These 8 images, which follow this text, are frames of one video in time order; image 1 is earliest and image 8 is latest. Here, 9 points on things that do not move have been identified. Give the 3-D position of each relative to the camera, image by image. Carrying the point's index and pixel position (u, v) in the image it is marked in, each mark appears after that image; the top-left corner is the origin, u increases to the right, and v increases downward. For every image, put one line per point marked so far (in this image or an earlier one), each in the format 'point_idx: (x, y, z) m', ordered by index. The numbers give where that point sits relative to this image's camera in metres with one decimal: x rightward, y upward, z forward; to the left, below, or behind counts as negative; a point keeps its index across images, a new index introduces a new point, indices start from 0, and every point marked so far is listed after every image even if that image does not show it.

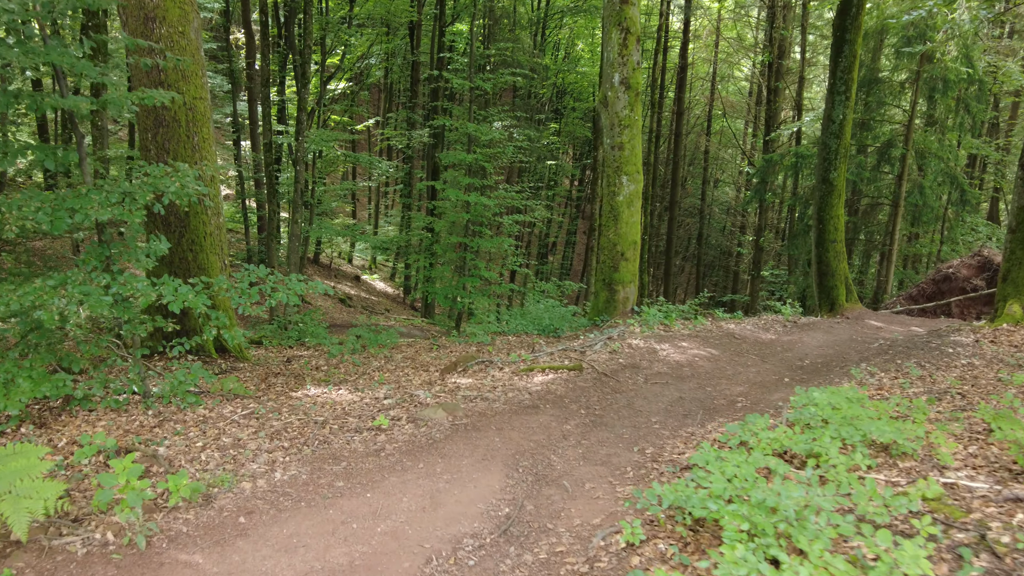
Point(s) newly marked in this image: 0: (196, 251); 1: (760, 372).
0: (-2.9, +0.3, +7.7) m
1: (+1.9, -0.7, +6.6) m
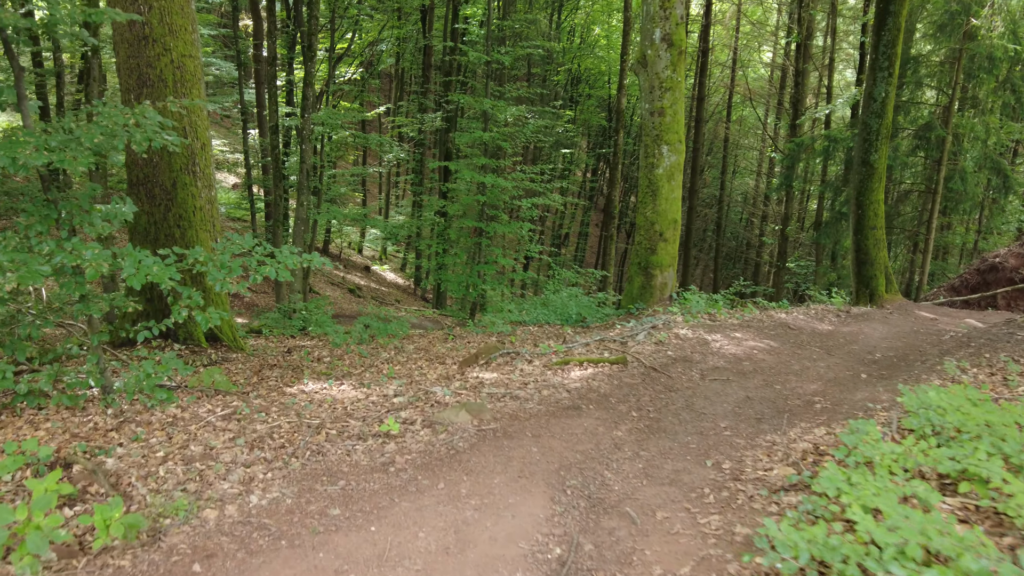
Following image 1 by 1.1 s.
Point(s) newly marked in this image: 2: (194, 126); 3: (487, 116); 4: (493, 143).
0: (-2.7, +0.5, +6.9) m
1: (+2.1, -0.5, +5.7) m
2: (-2.6, +1.3, +6.9) m
3: (-0.4, +2.8, +13.8) m
4: (-0.3, +2.4, +13.7) m
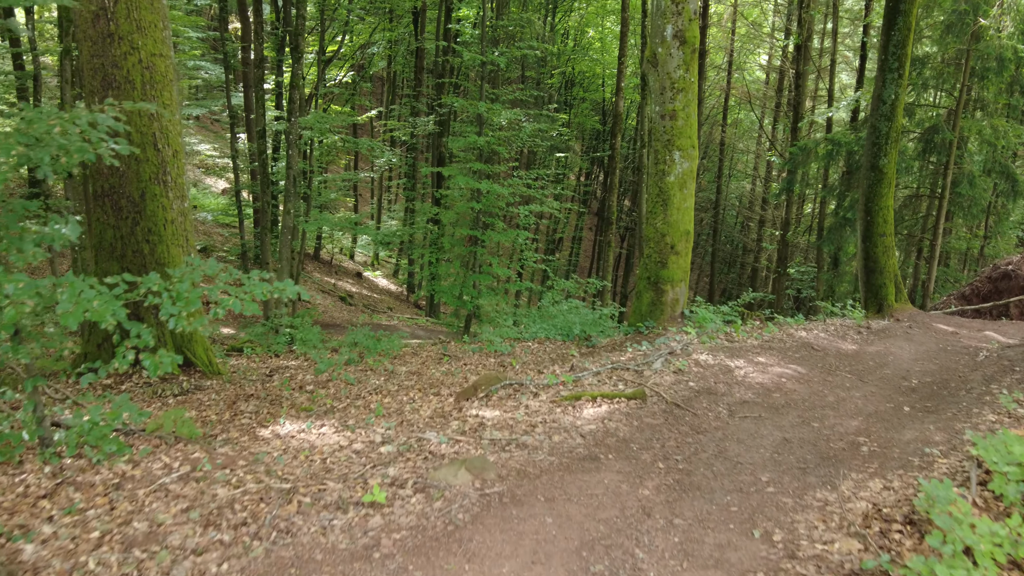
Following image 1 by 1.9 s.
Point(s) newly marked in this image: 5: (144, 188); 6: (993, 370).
0: (-2.7, +0.3, +6.3) m
1: (+2.2, -0.7, +5.1) m
2: (-2.6, +1.2, +6.3) m
3: (-0.5, +2.7, +13.3) m
4: (-0.4, +2.2, +13.1) m
5: (-2.7, +0.7, +6.2) m
6: (+3.4, -0.6, +5.9) m
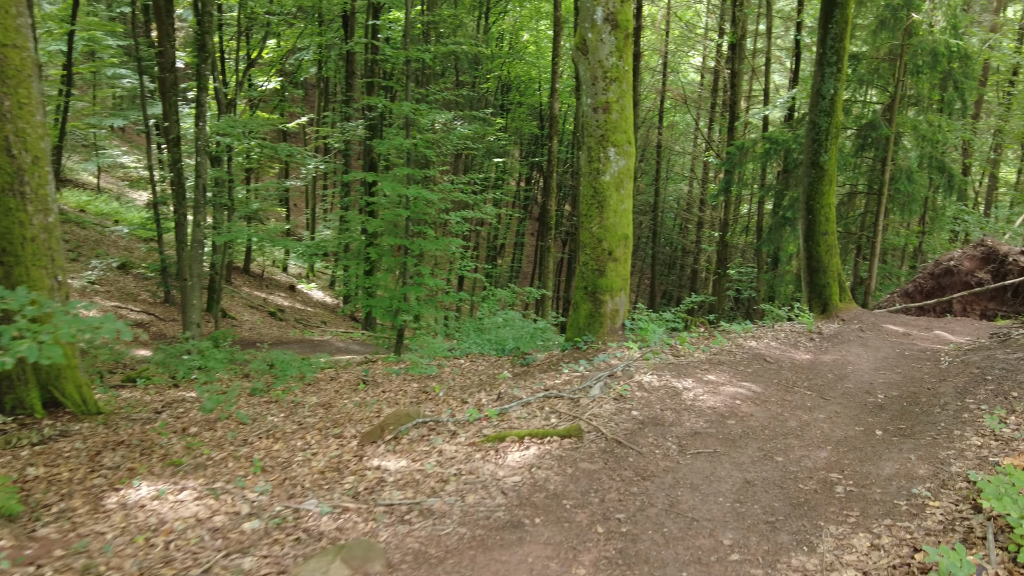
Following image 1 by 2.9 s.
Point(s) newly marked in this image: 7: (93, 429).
0: (-3.2, +0.1, +5.3) m
1: (+1.7, -0.7, +4.5) m
2: (-3.2, +1.0, +5.4) m
3: (-1.6, +2.5, +12.5) m
4: (-1.4, +2.0, +12.3) m
5: (-3.3, +0.6, +5.3) m
6: (+2.9, -0.6, +5.4) m
7: (-2.7, -0.9, +5.3) m
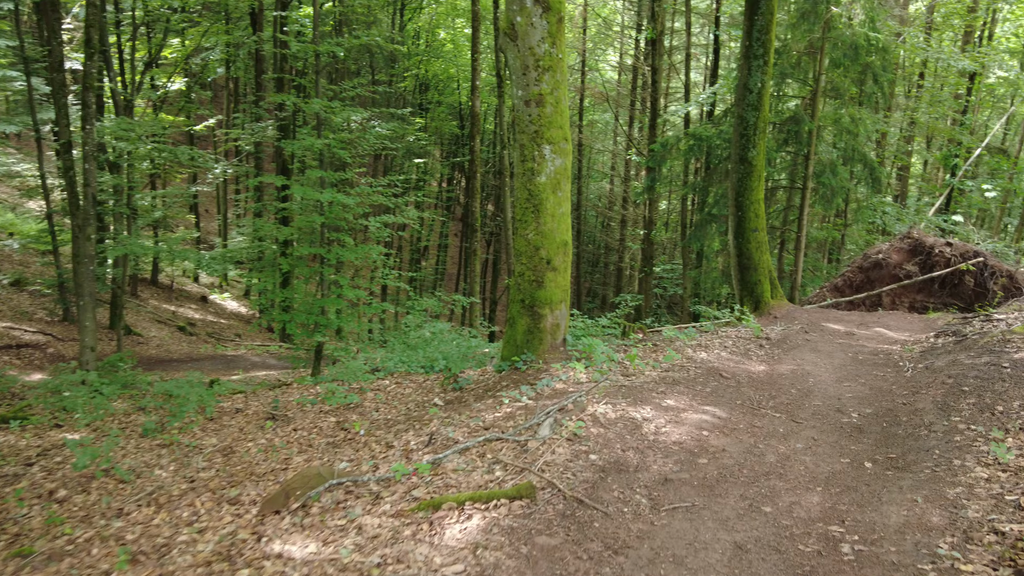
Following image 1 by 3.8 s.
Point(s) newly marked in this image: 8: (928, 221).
0: (-3.6, -0.1, +4.3) m
1: (+1.4, -0.8, +3.9) m
2: (-3.6, +0.8, +4.4) m
3: (-2.7, +2.3, +11.6) m
4: (-2.5, +1.8, +11.5) m
5: (-3.7, +0.3, +4.3) m
6: (+2.5, -0.6, +4.9) m
7: (-3.0, -1.1, +4.4) m
8: (+8.2, +1.3, +16.7) m
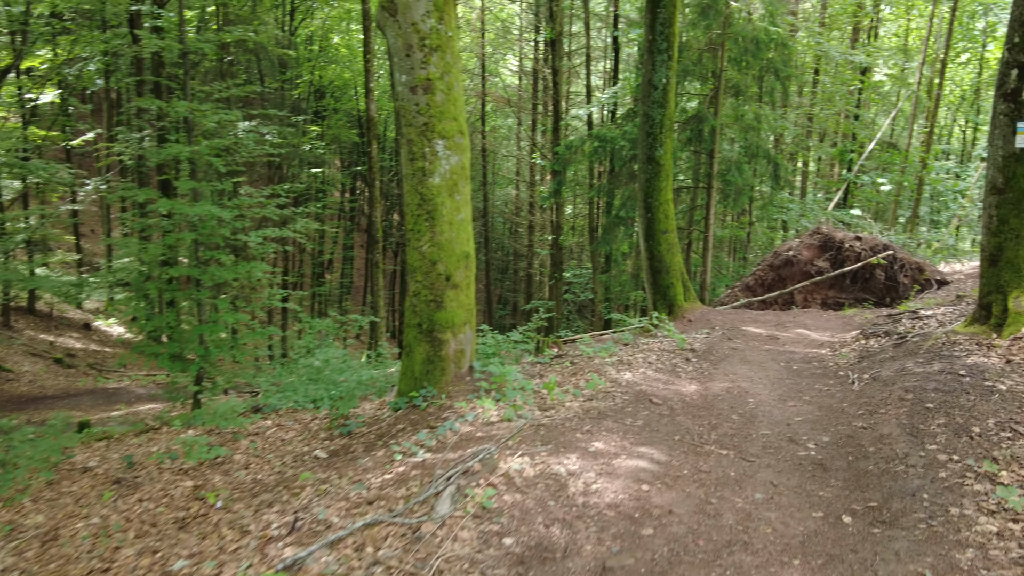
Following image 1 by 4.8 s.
0: (-4.0, -0.3, +3.0) m
1: (+1.0, -0.8, +3.2) m
2: (-4.1, +0.5, +3.1) m
3: (-4.0, +2.0, +10.4) m
4: (-3.8, +1.5, +10.3) m
5: (-4.1, +0.1, +3.0) m
6: (+2.0, -0.6, +4.3) m
7: (-3.4, -1.3, +3.2) m
8: (+6.3, +1.4, +16.7) m
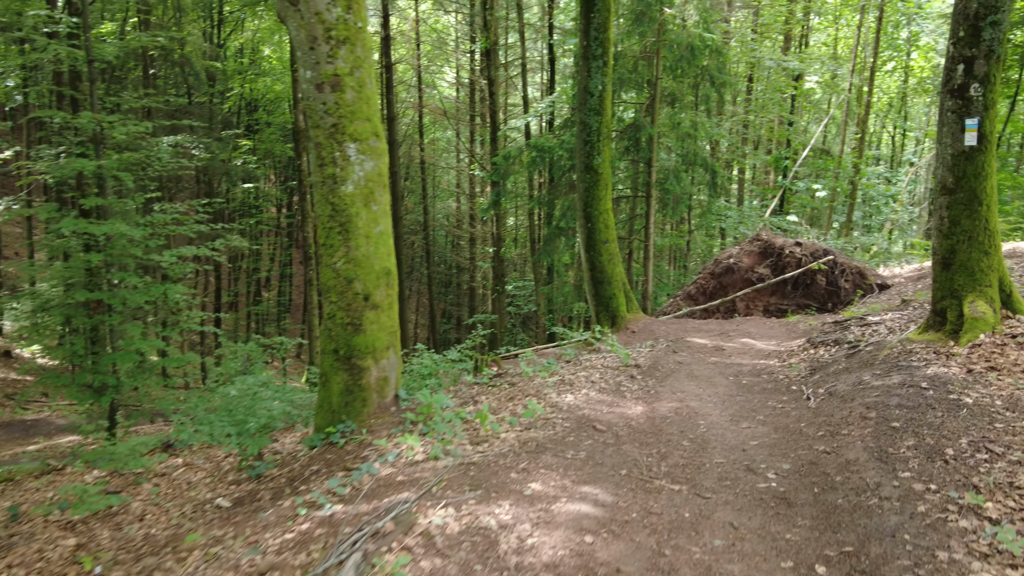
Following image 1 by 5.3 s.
0: (-4.3, -0.5, +2.3) m
1: (+0.8, -0.9, +2.8) m
2: (-4.4, +0.3, +2.4) m
3: (-4.8, +1.7, +9.6) m
4: (-4.6, +1.2, +9.5) m
5: (-4.4, -0.1, +2.3) m
6: (+1.6, -0.7, +3.9) m
7: (-3.7, -1.5, +2.4) m
8: (+5.1, +1.3, +16.6) m
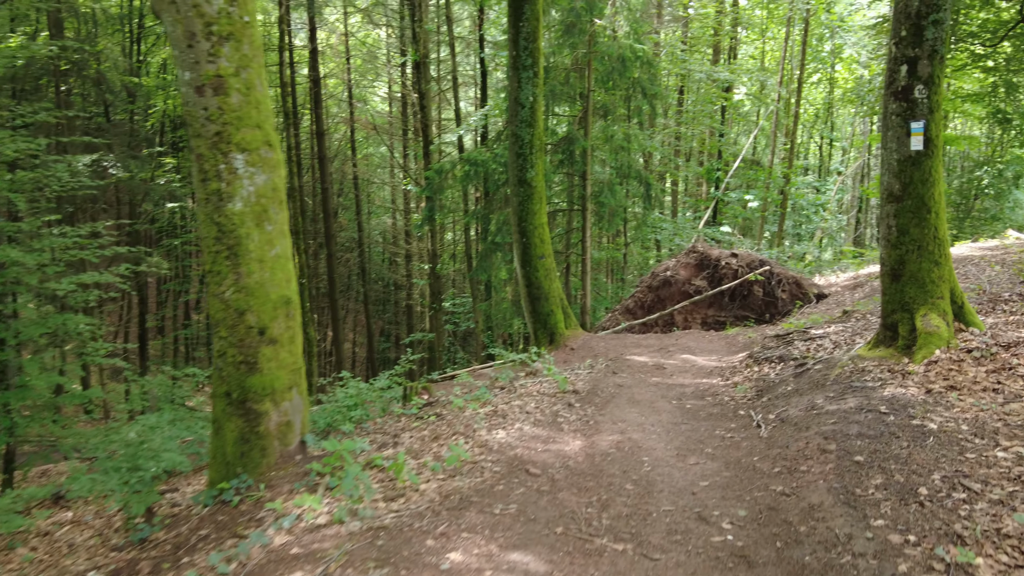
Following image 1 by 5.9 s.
0: (-4.5, -0.7, +1.5) m
1: (+0.5, -1.0, +2.3) m
2: (-4.6, +0.1, +1.5) m
3: (-5.6, +1.3, +8.8) m
4: (-5.3, +0.9, +8.7) m
5: (-4.6, -0.3, +1.4) m
6: (+1.3, -0.8, +3.5) m
7: (-3.8, -1.7, +1.6) m
8: (+3.8, +1.1, +16.4) m
